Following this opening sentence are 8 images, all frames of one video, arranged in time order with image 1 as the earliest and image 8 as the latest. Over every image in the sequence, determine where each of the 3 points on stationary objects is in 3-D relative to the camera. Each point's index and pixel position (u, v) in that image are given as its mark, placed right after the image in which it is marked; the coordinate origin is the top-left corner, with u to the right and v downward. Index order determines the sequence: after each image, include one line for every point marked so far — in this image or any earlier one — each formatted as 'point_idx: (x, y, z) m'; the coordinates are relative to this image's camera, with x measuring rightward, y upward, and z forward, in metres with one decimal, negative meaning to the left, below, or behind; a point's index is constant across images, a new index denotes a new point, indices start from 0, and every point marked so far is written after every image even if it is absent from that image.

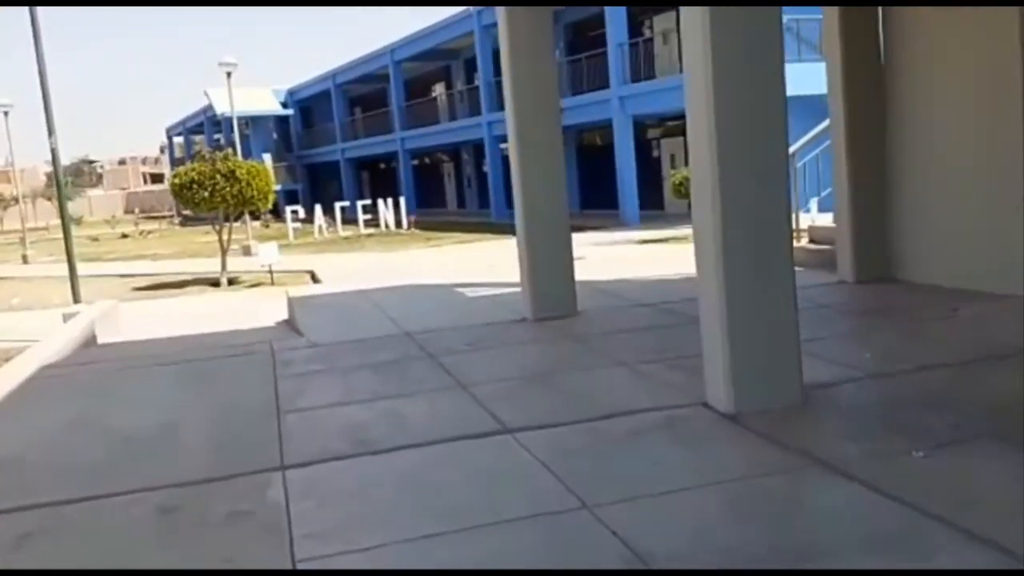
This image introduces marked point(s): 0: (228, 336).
0: (-3.1, -0.6, +9.7) m
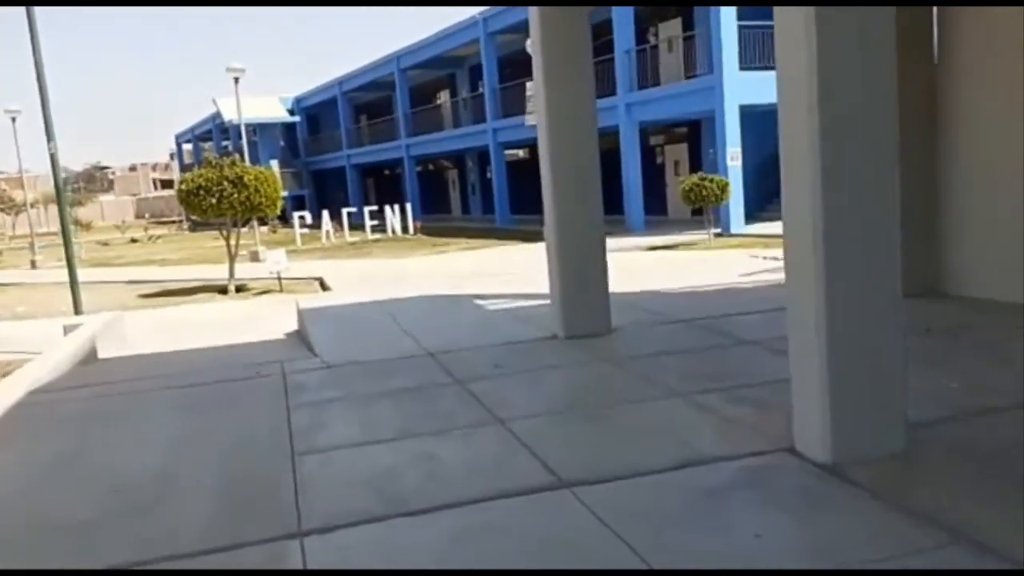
0: (-2.8, -0.7, +9.1) m
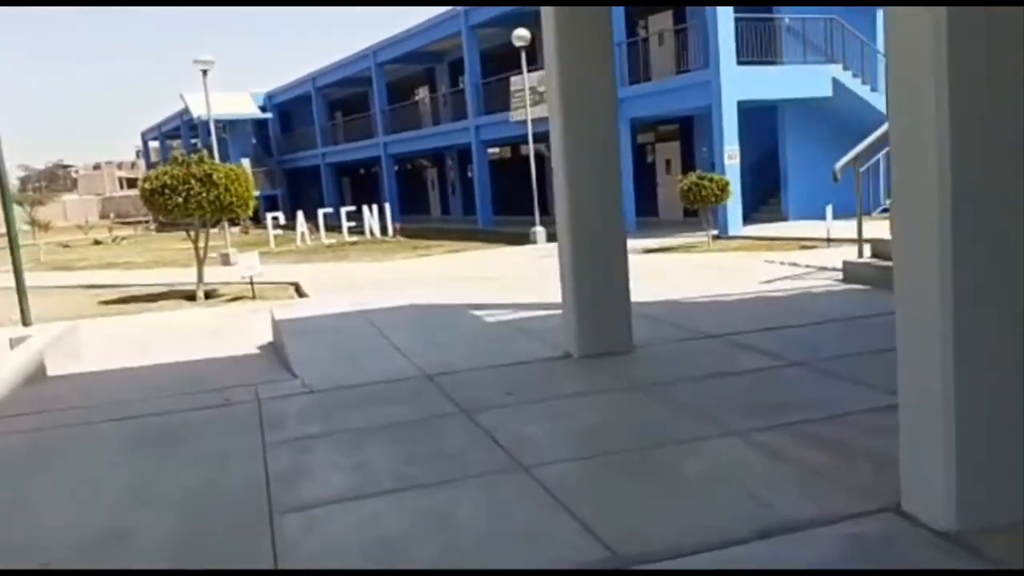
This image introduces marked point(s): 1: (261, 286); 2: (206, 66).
0: (-2.8, -0.8, +8.1) m
1: (-4.6, 0.0, +16.7) m
2: (-6.7, +4.9, +20.0) m
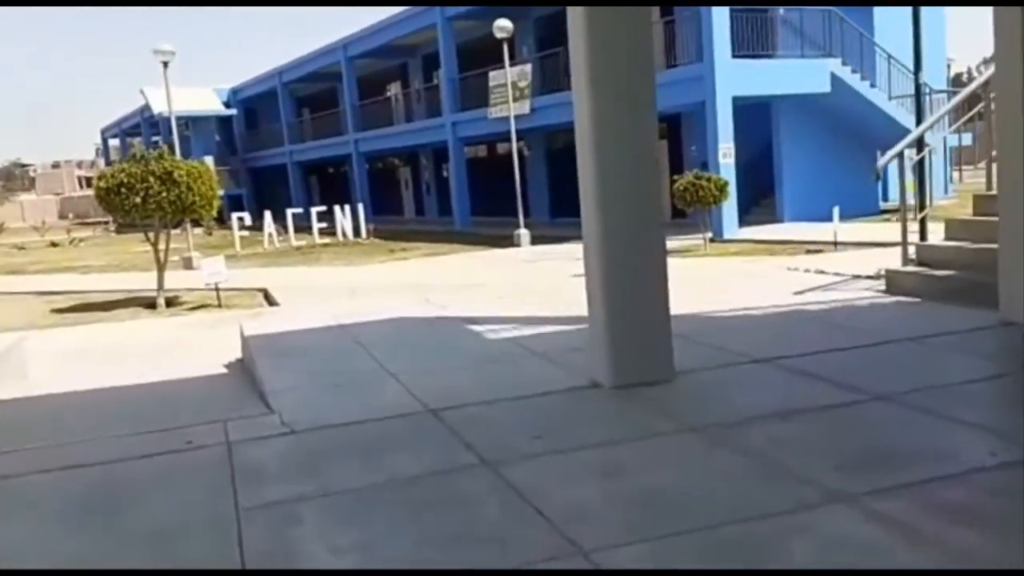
0: (-2.8, -0.9, +7.1) m
1: (-4.9, -0.1, +15.6) m
2: (-7.2, +4.8, +18.9) m
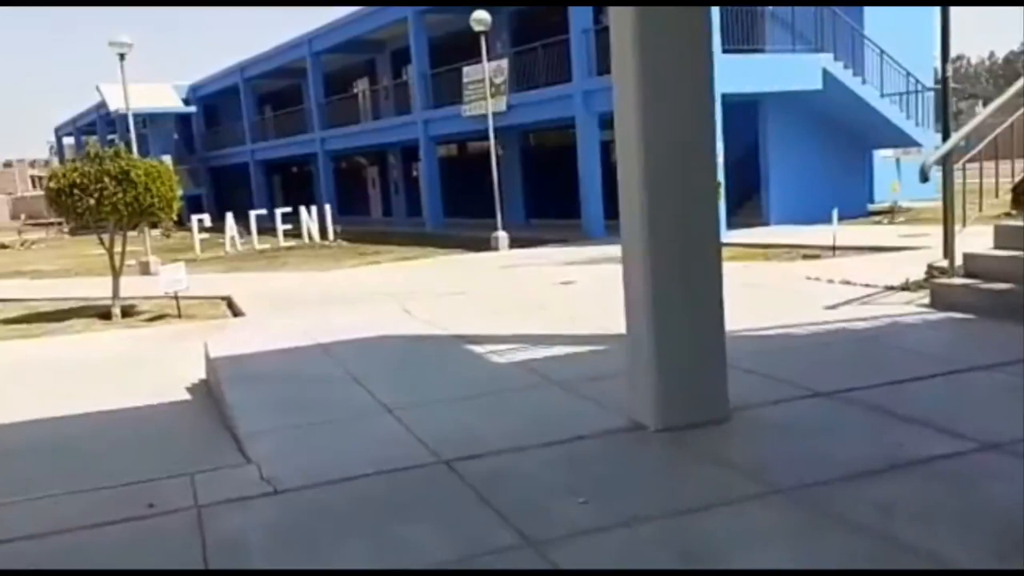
0: (-2.8, -1.0, +6.2) m
1: (-5.2, -0.2, +14.5) m
2: (-7.6, +4.7, +17.7) m
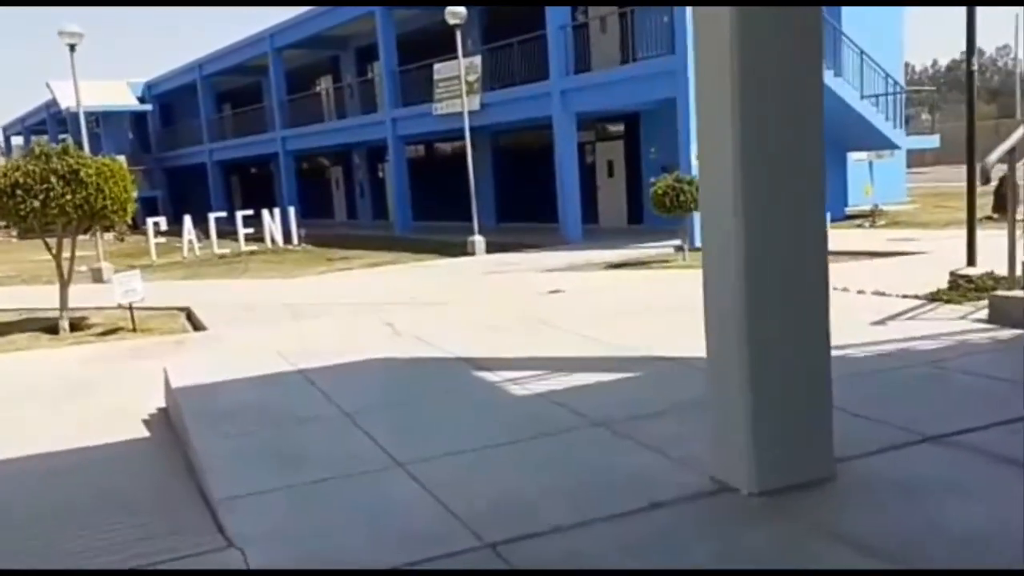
0: (-2.7, -1.1, +5.2) m
1: (-5.4, -0.4, +13.4) m
2: (-8.0, +4.5, +16.5) m
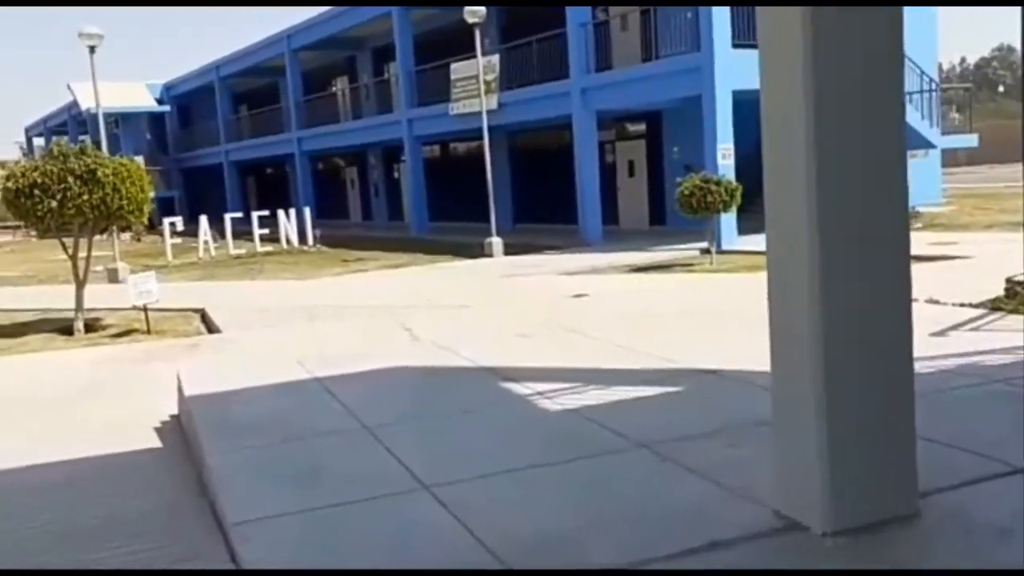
0: (-2.5, -1.1, +4.9) m
1: (-5.1, -0.4, +13.2) m
2: (-7.6, +4.5, +16.3) m
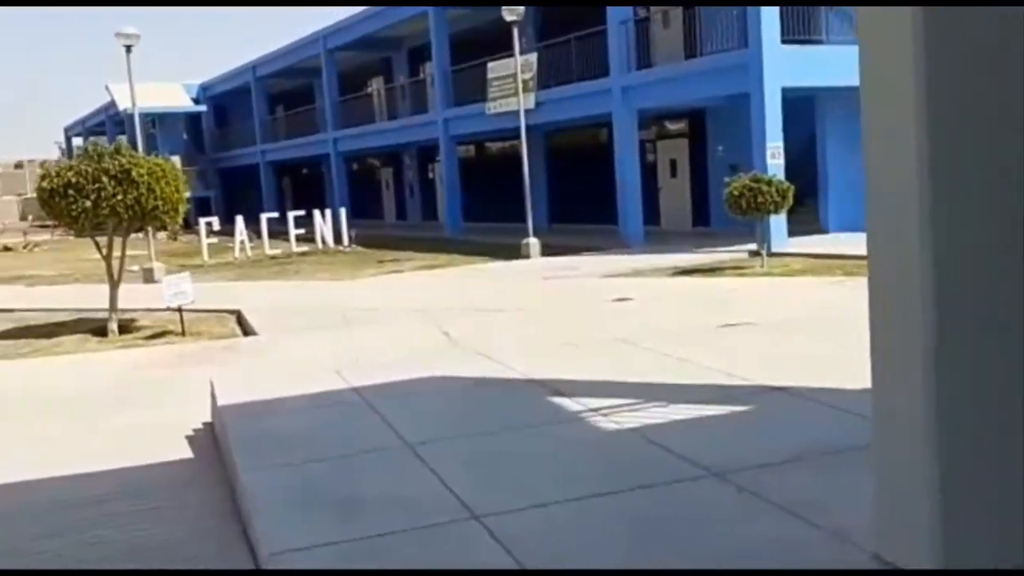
0: (-2.2, -1.2, +4.6) m
1: (-4.6, -0.4, +13.0) m
2: (-6.9, +4.5, +16.2) m
